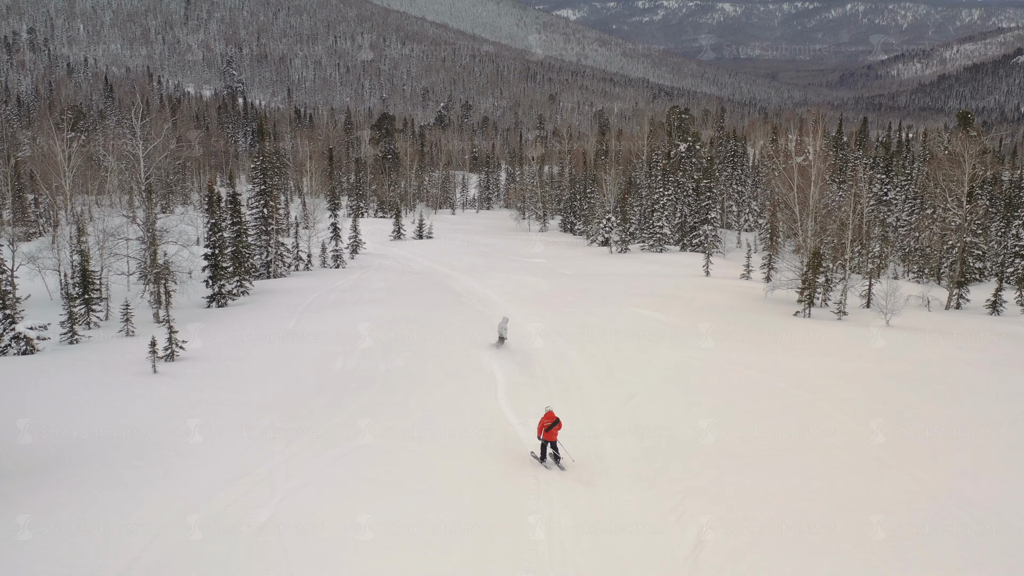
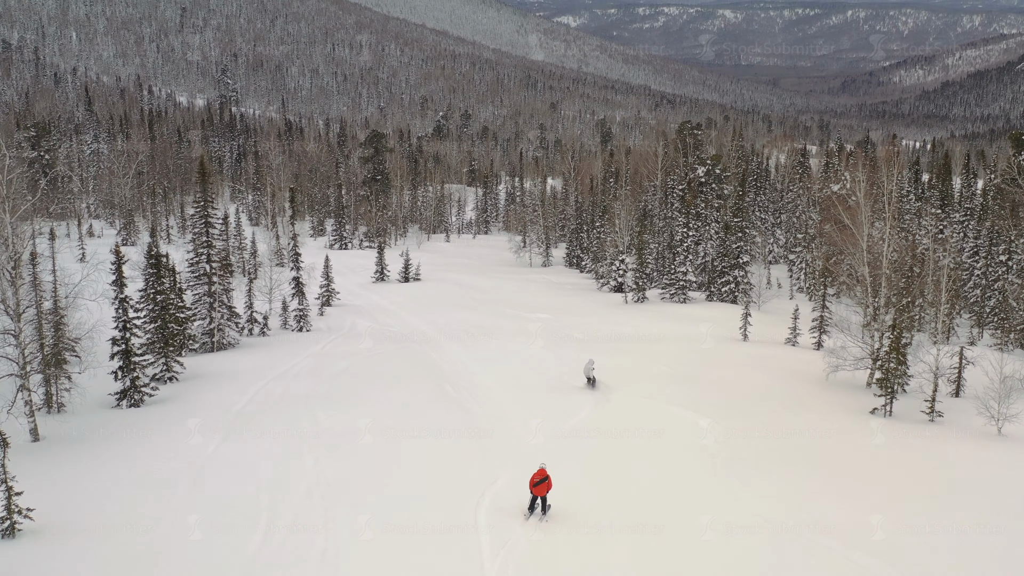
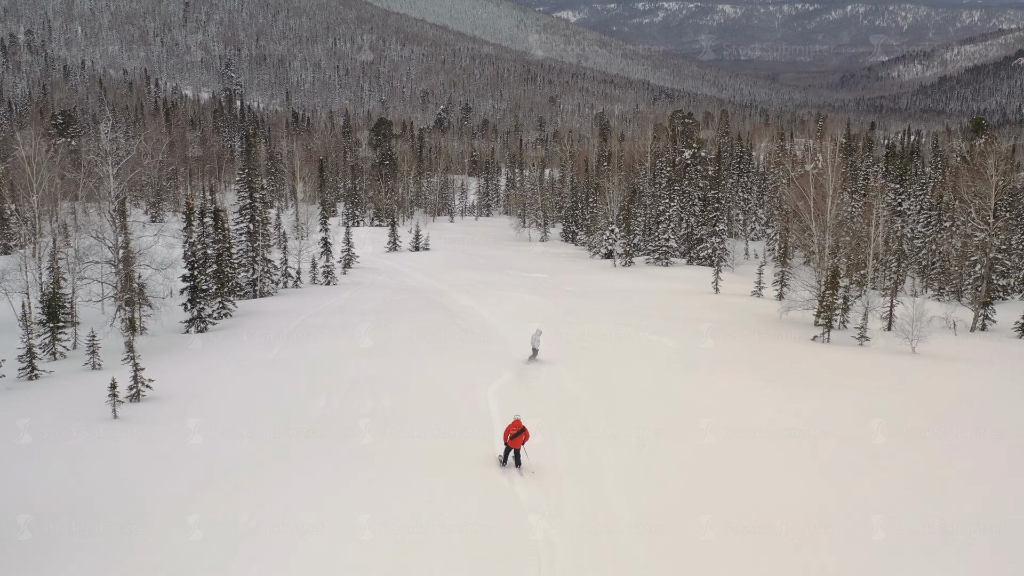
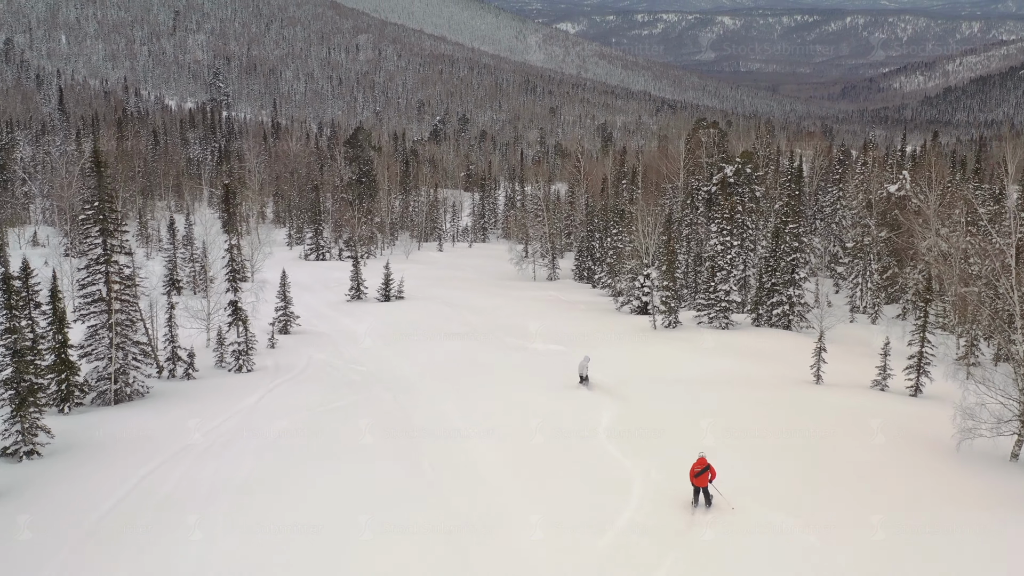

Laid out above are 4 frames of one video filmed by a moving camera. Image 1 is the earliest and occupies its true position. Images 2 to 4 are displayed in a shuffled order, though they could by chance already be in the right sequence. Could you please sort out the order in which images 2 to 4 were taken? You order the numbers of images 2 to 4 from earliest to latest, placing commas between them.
3, 2, 4
